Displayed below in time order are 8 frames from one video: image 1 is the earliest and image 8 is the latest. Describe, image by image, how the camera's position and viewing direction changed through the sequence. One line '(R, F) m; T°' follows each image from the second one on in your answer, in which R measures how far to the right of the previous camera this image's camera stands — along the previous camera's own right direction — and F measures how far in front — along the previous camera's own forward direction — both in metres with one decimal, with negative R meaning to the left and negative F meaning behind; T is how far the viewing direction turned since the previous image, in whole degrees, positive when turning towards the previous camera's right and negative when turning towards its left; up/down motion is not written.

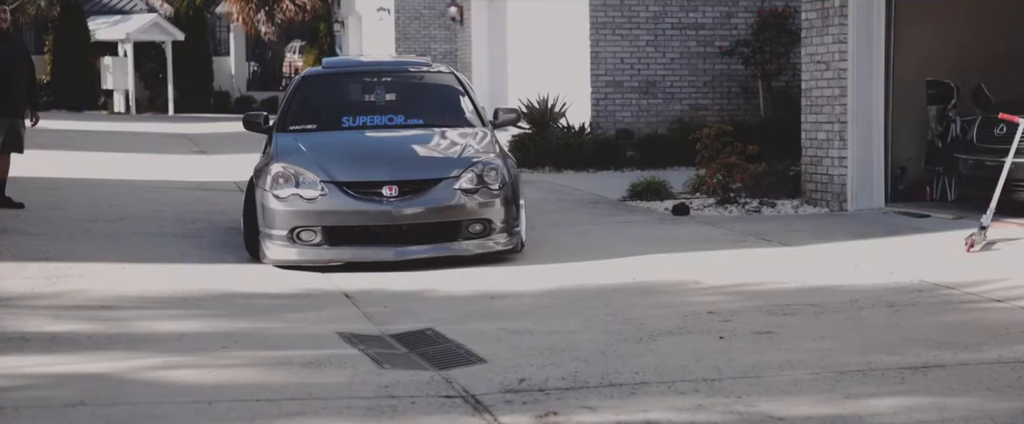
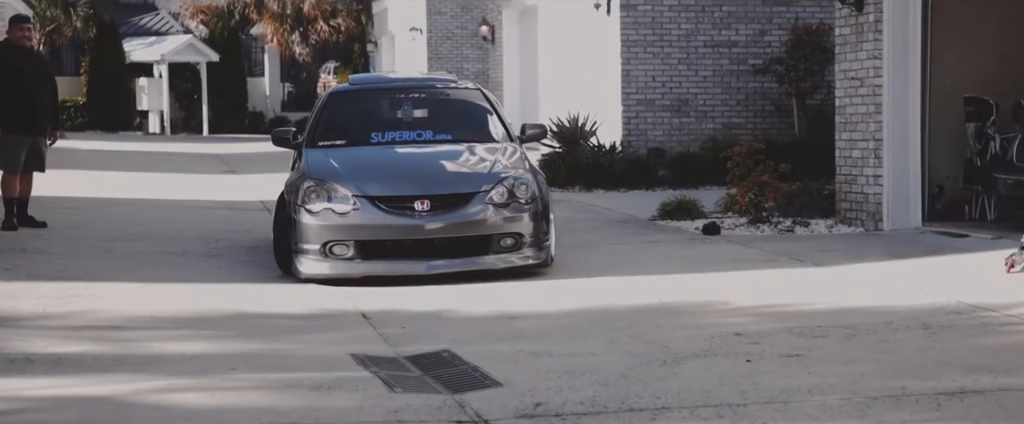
(+0.1, +0.3) m; -1°
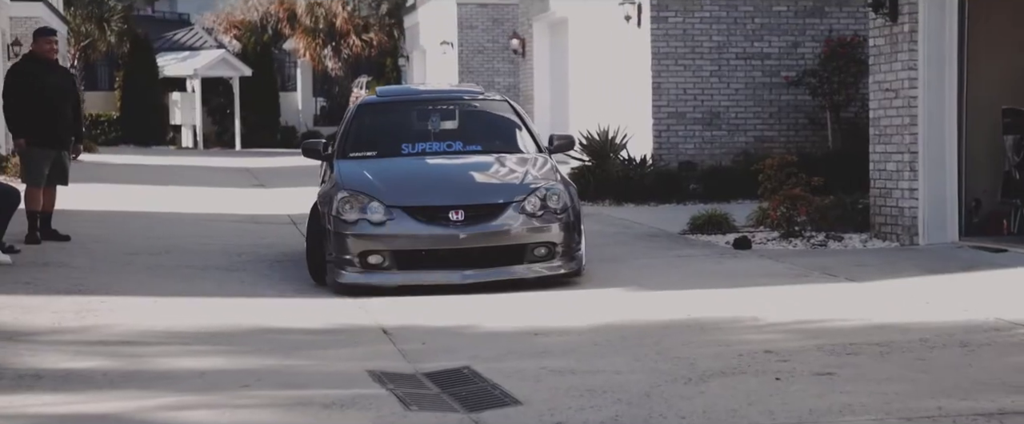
(+0.1, +0.2) m; -1°
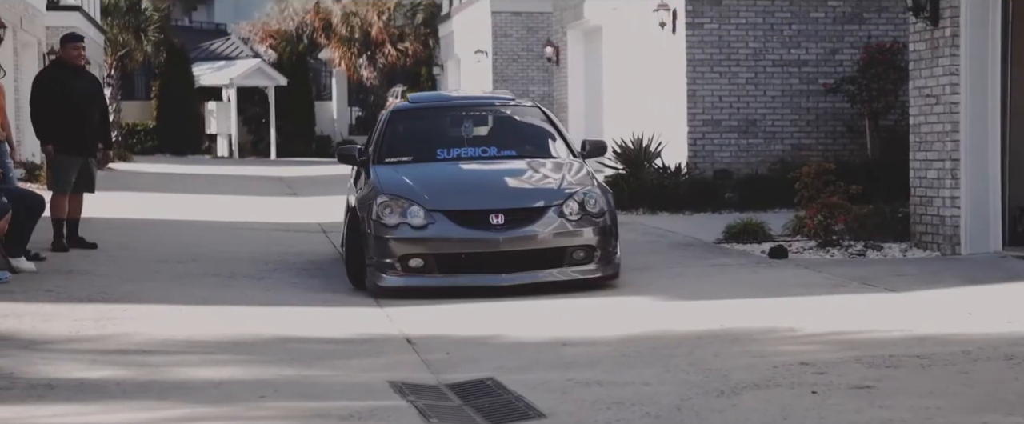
(+0.1, +0.2) m; -1°
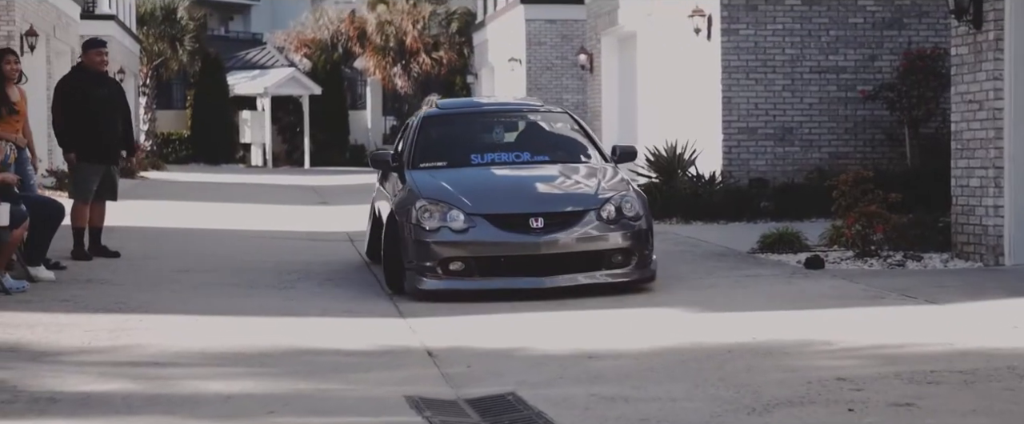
(+0.1, +0.3) m; -1°
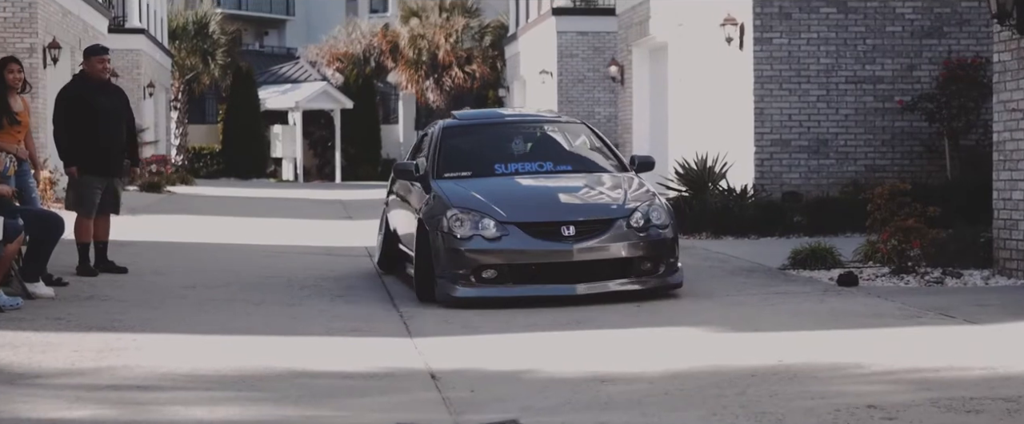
(+0.2, +0.5) m; -2°
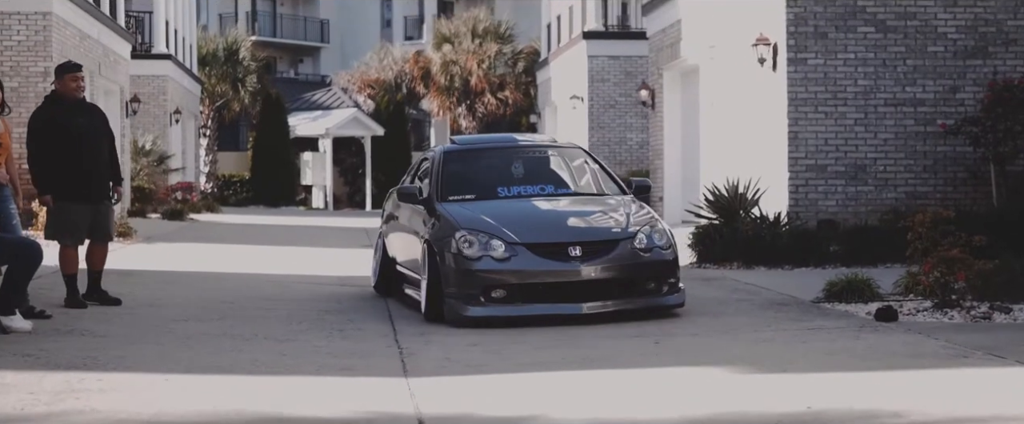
(+0.2, +0.8) m; -2°
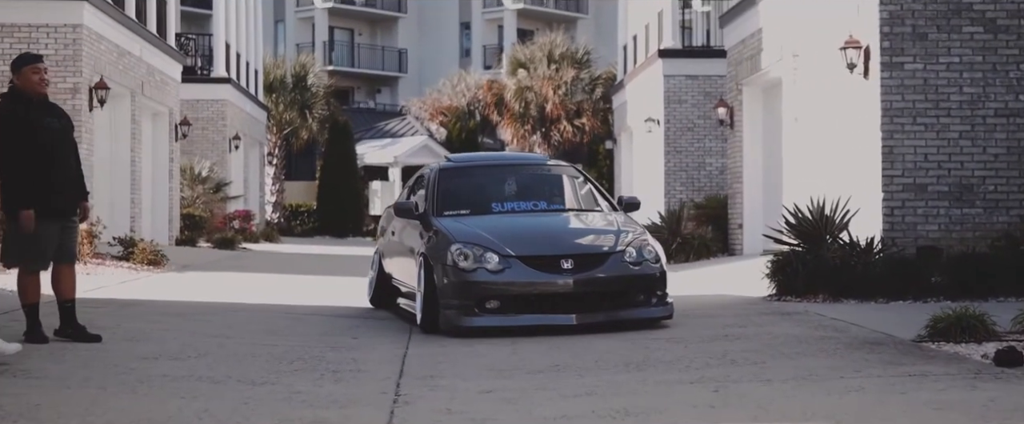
(+0.3, +1.9) m; -3°
